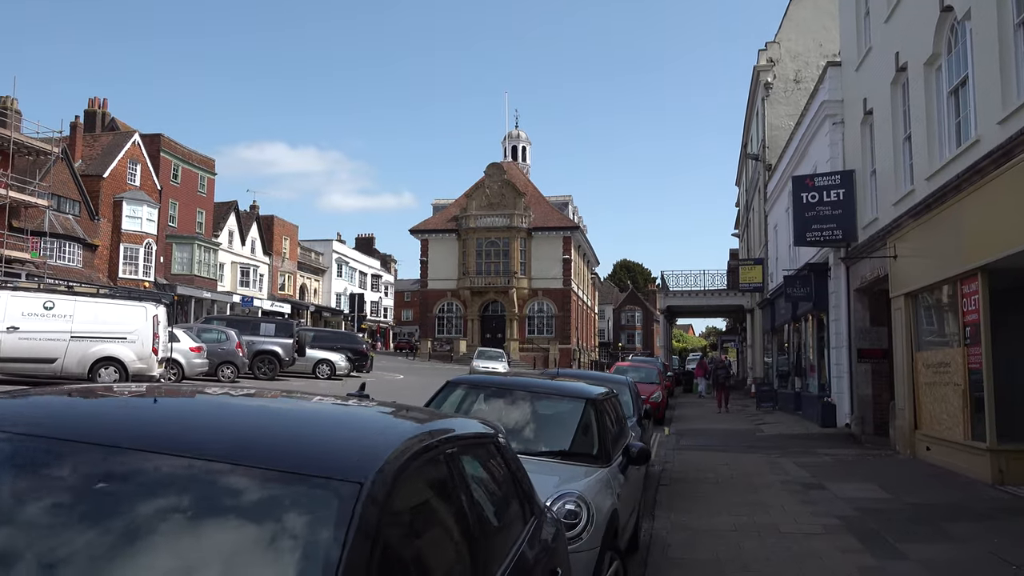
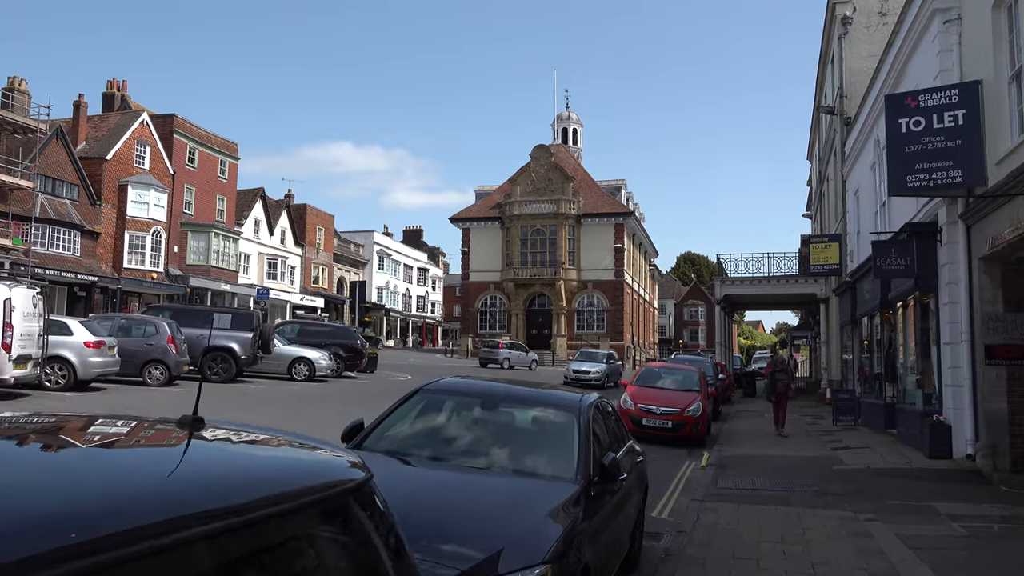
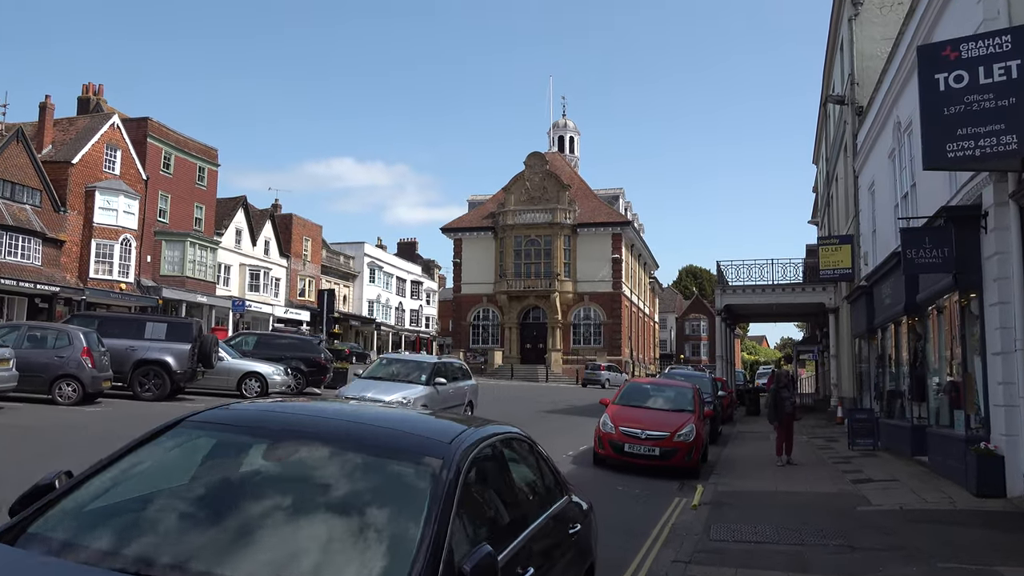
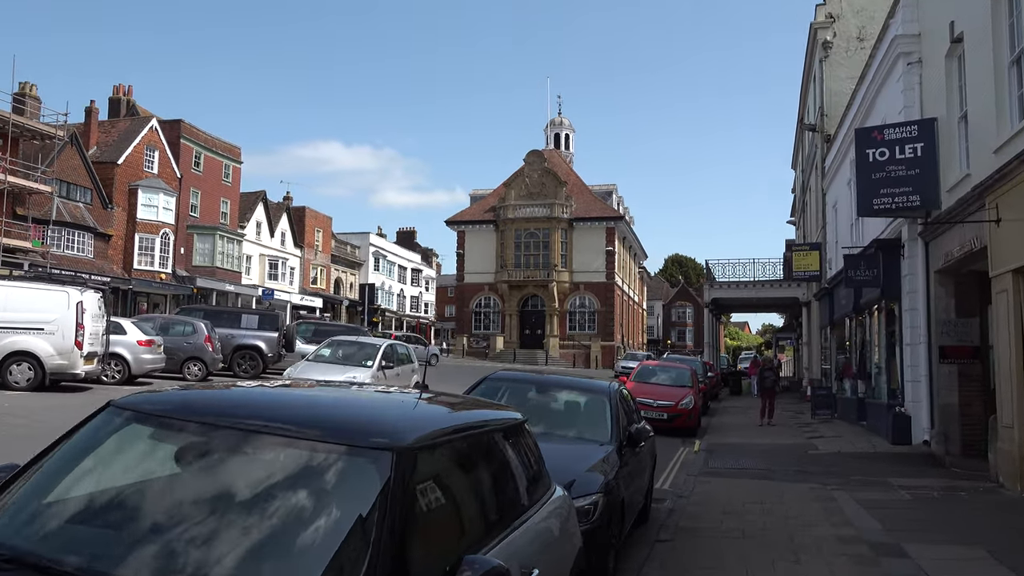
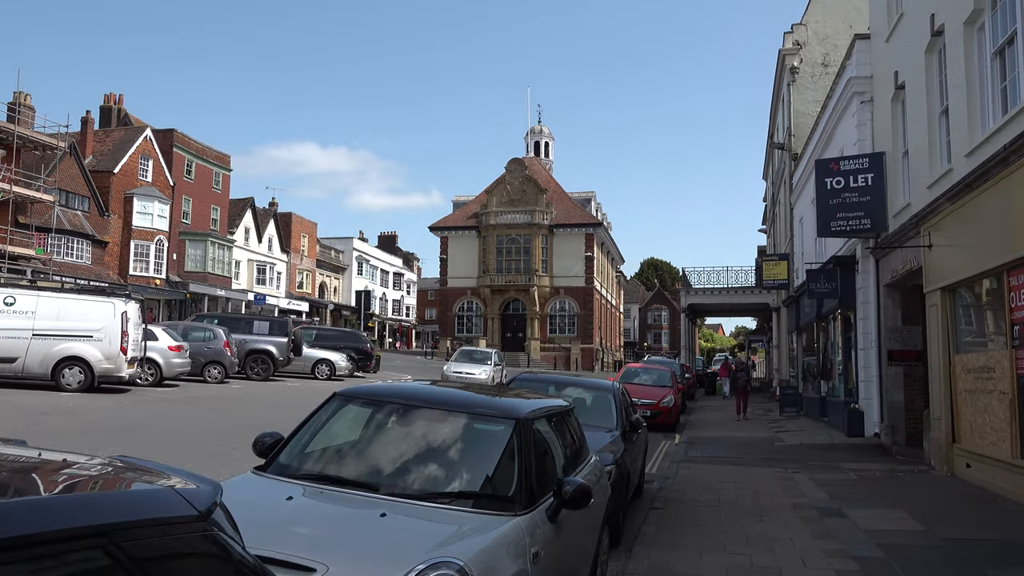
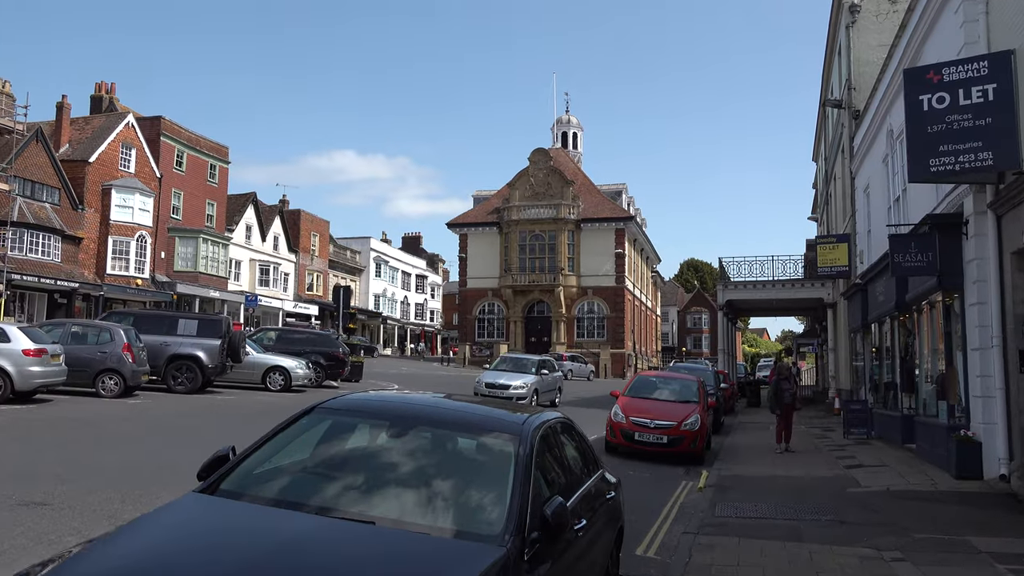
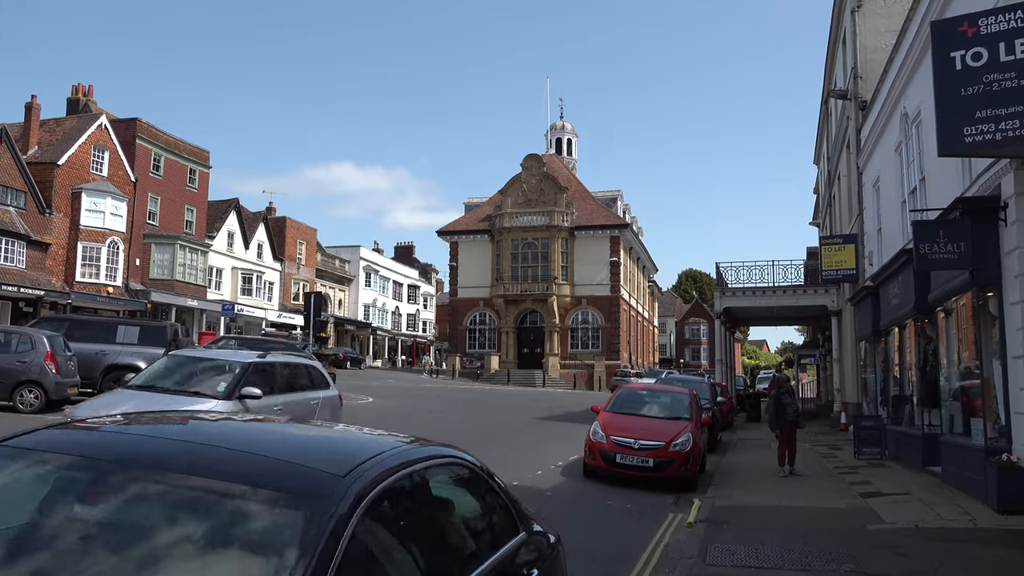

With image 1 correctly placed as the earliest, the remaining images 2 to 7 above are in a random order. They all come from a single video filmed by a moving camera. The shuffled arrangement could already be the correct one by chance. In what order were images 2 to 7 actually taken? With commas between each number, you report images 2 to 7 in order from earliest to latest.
5, 4, 2, 6, 3, 7
